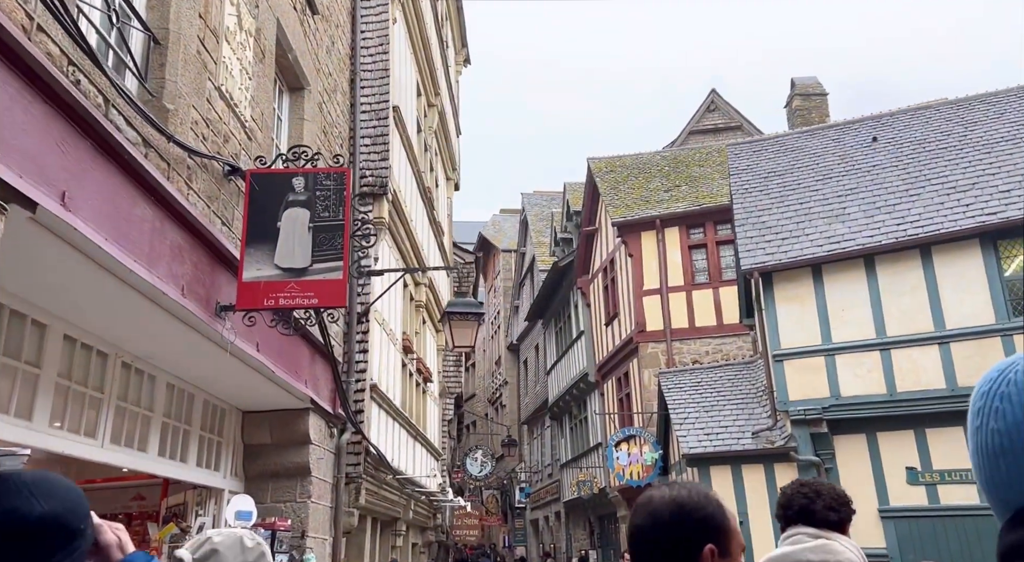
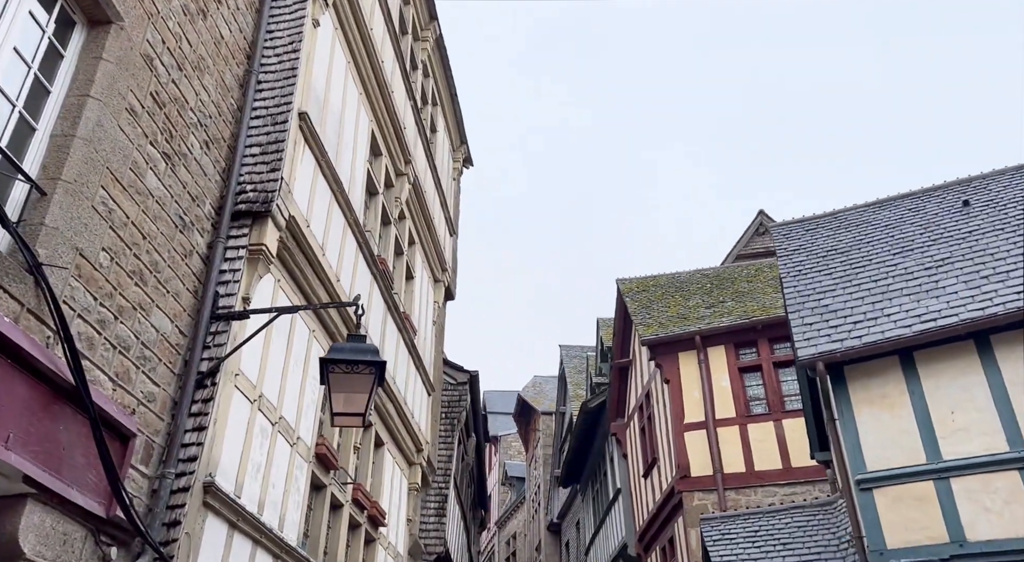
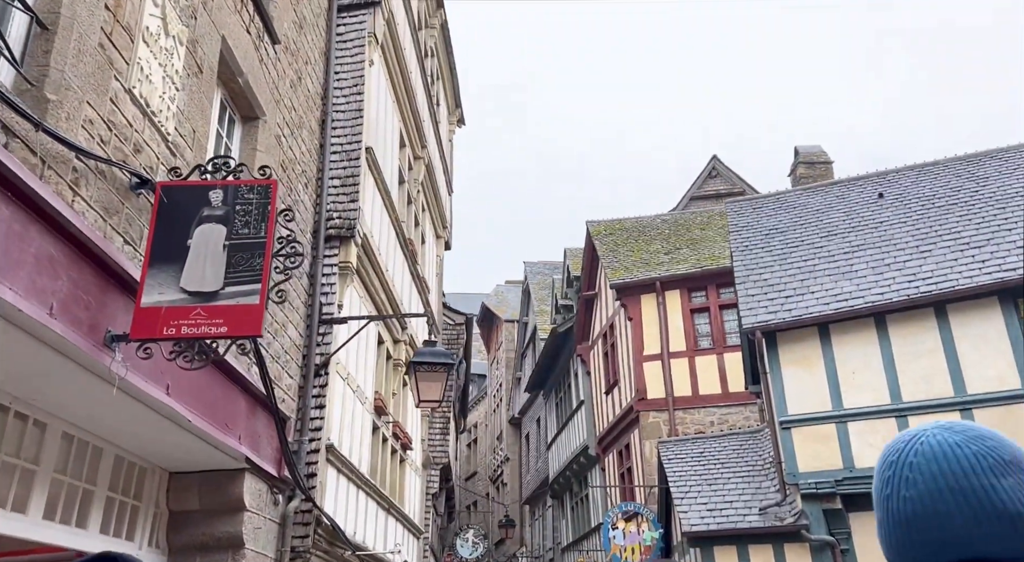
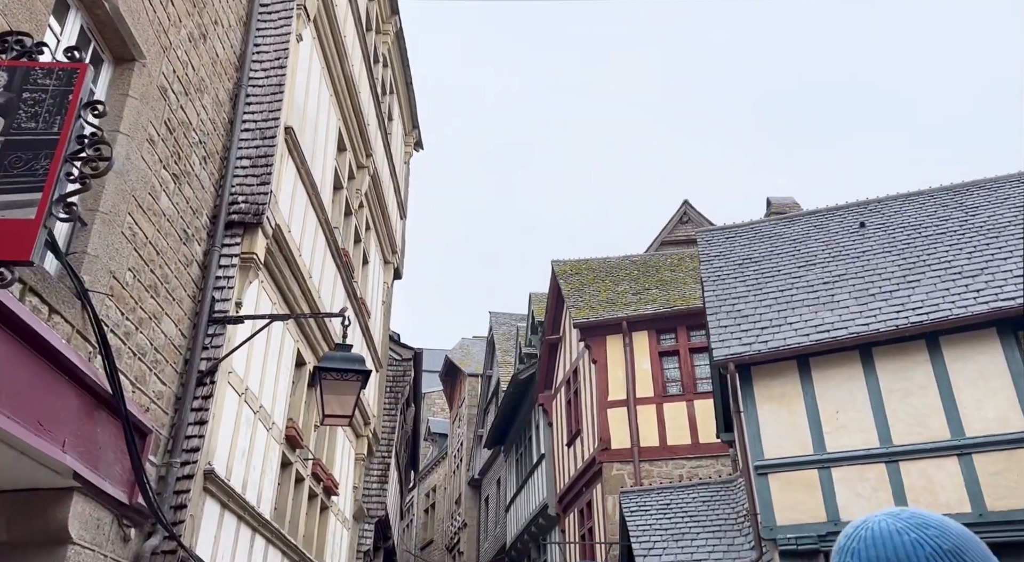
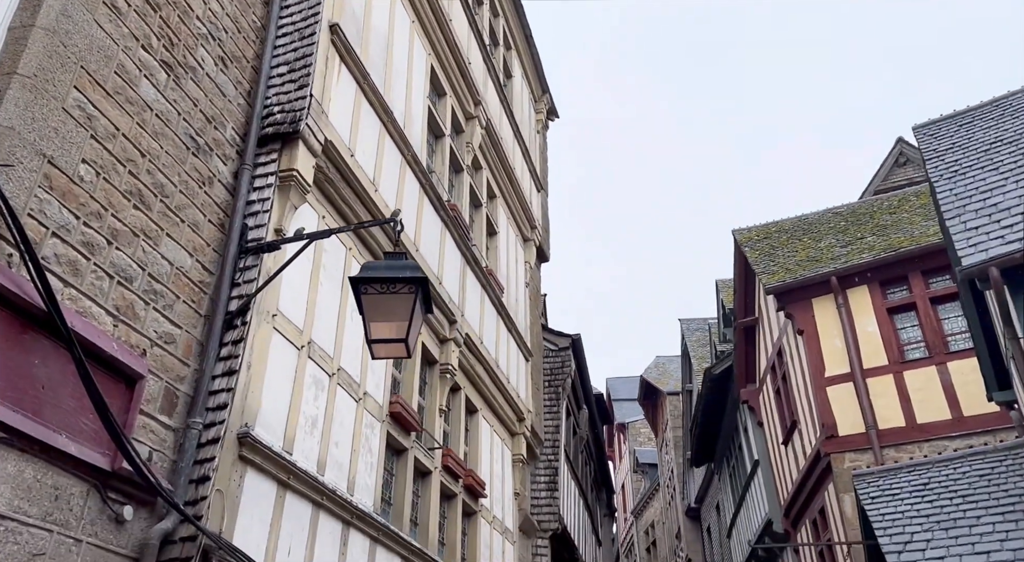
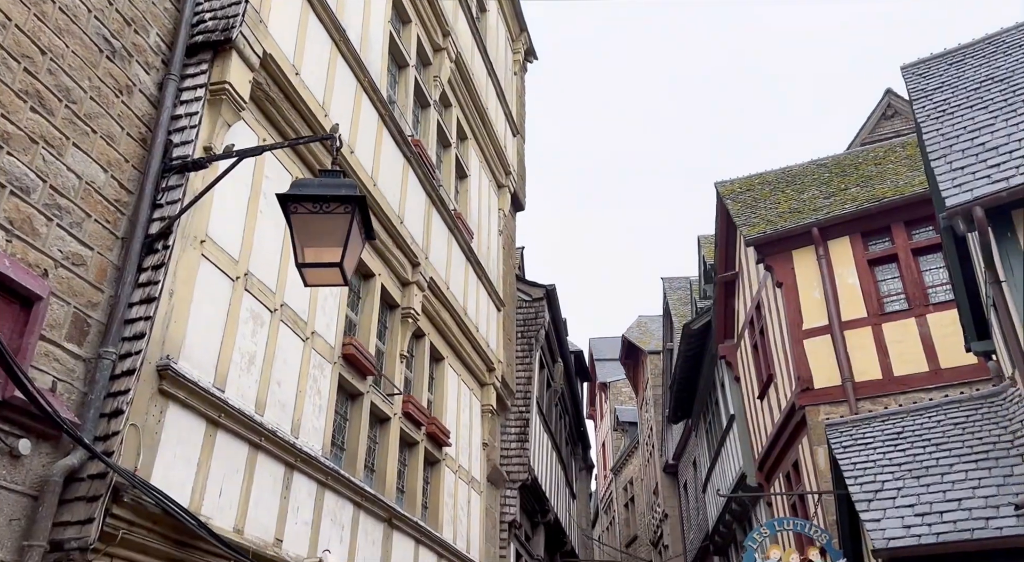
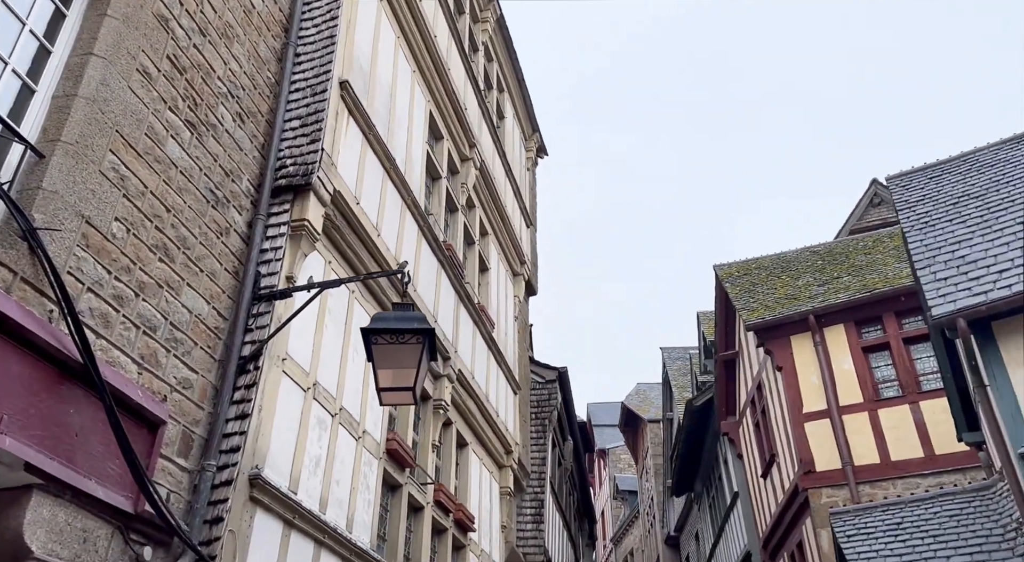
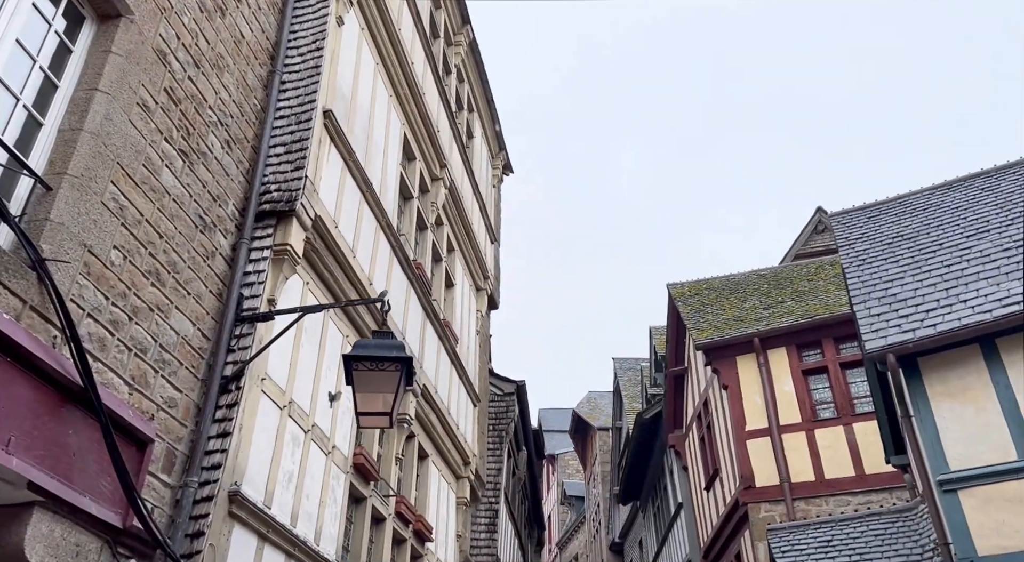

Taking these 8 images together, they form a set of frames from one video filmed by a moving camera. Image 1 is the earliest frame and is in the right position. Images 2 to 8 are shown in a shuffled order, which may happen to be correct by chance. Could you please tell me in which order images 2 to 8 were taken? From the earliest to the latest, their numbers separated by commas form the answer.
3, 4, 2, 8, 7, 5, 6
